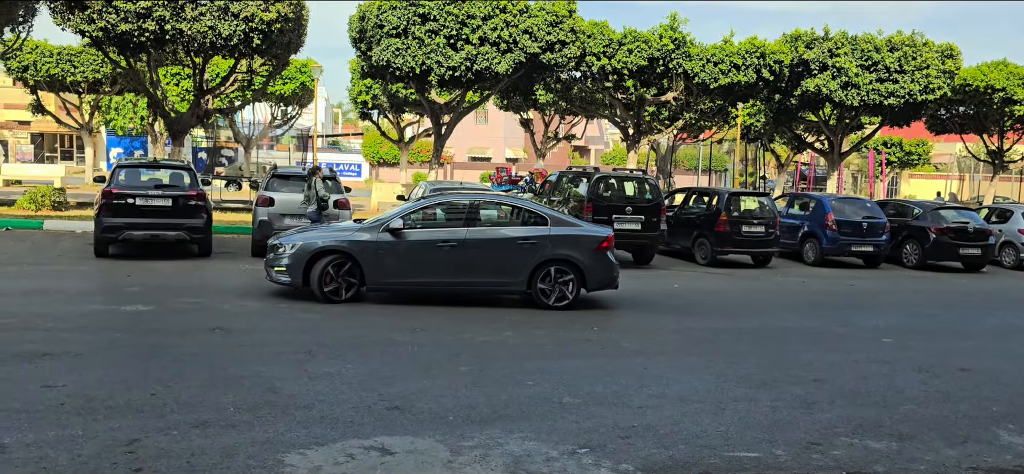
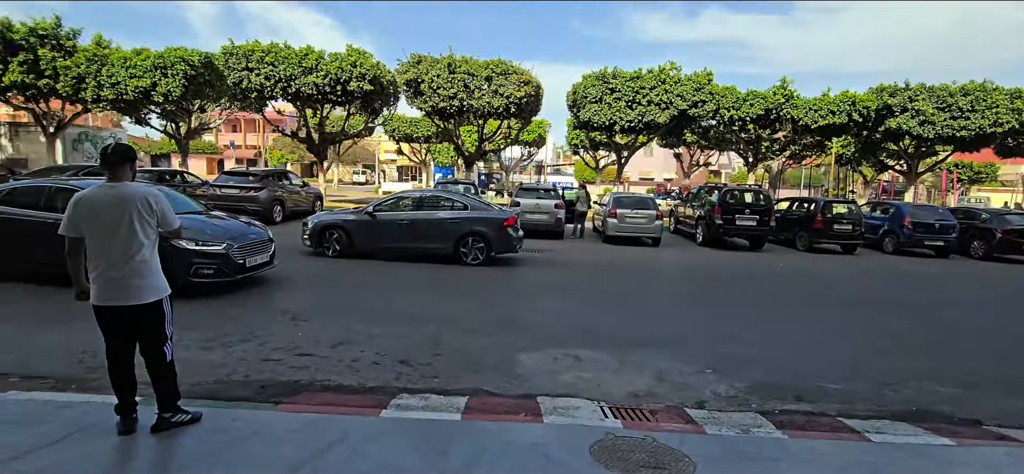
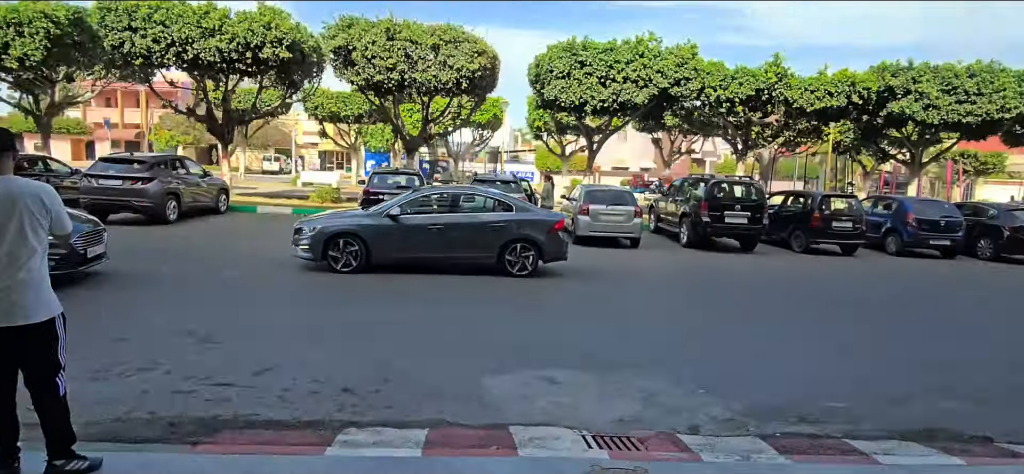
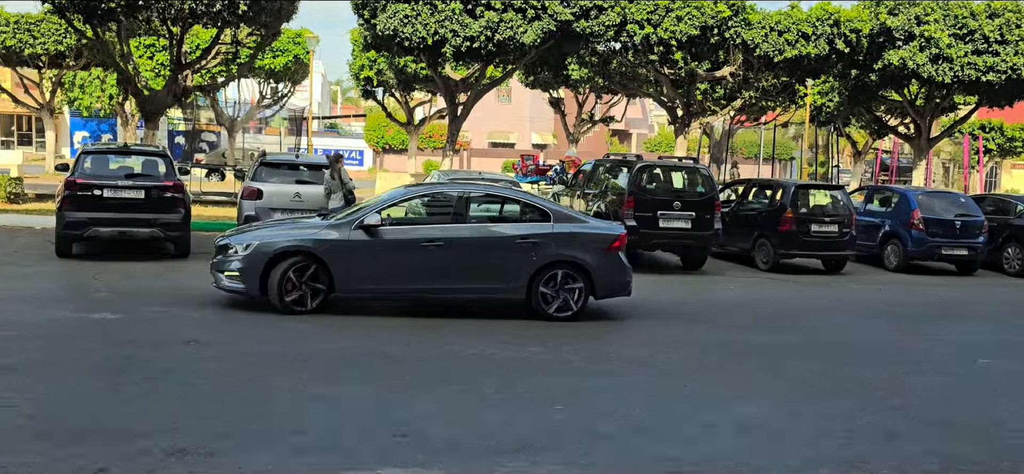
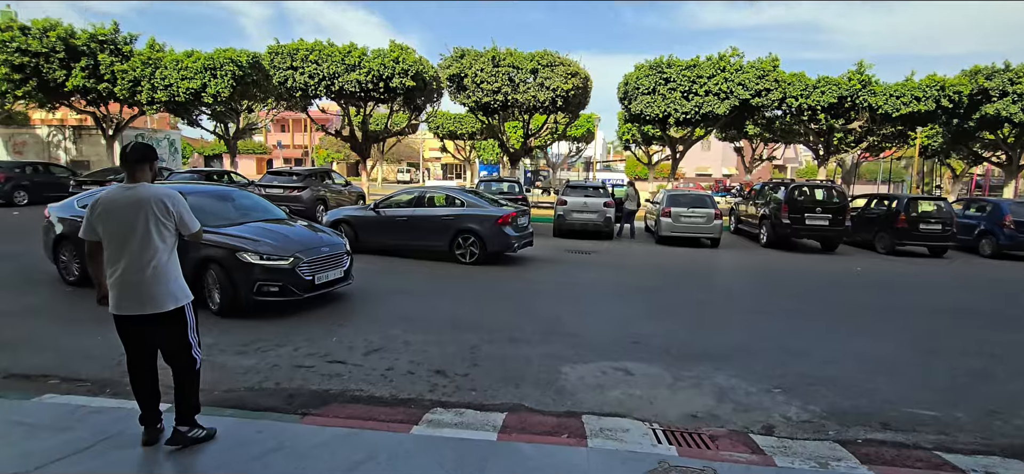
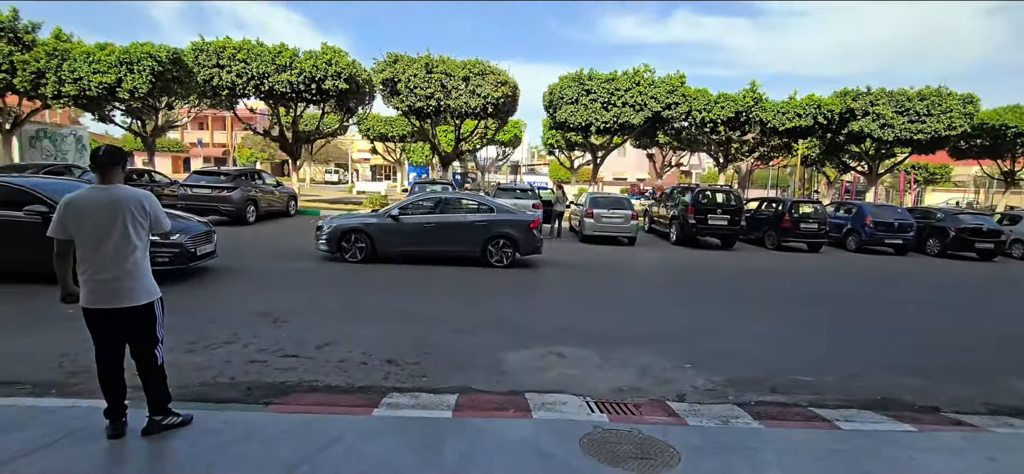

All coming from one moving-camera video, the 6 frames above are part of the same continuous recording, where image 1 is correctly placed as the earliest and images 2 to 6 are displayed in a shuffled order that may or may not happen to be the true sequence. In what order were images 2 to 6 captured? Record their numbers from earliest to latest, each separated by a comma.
4, 3, 6, 2, 5
